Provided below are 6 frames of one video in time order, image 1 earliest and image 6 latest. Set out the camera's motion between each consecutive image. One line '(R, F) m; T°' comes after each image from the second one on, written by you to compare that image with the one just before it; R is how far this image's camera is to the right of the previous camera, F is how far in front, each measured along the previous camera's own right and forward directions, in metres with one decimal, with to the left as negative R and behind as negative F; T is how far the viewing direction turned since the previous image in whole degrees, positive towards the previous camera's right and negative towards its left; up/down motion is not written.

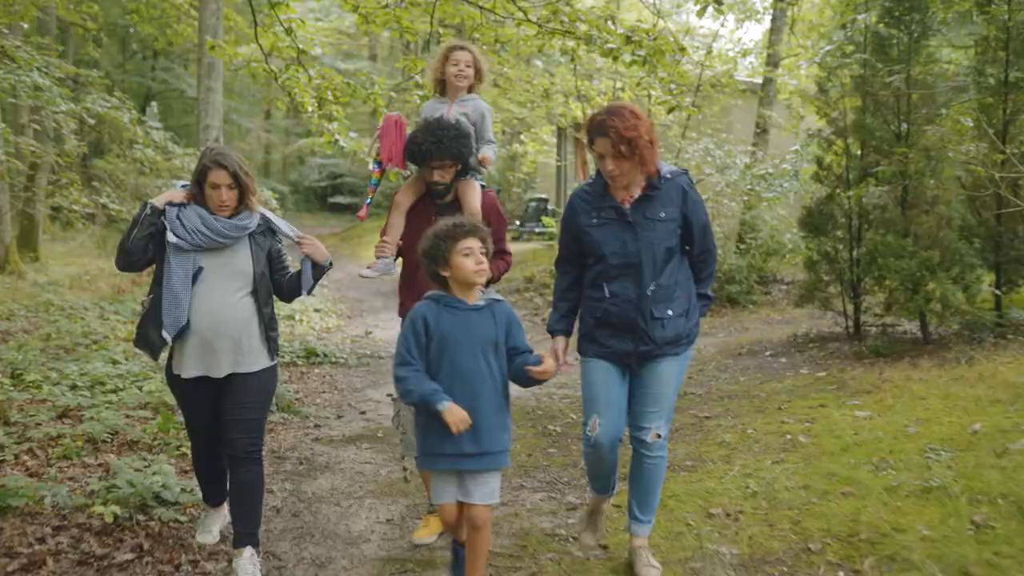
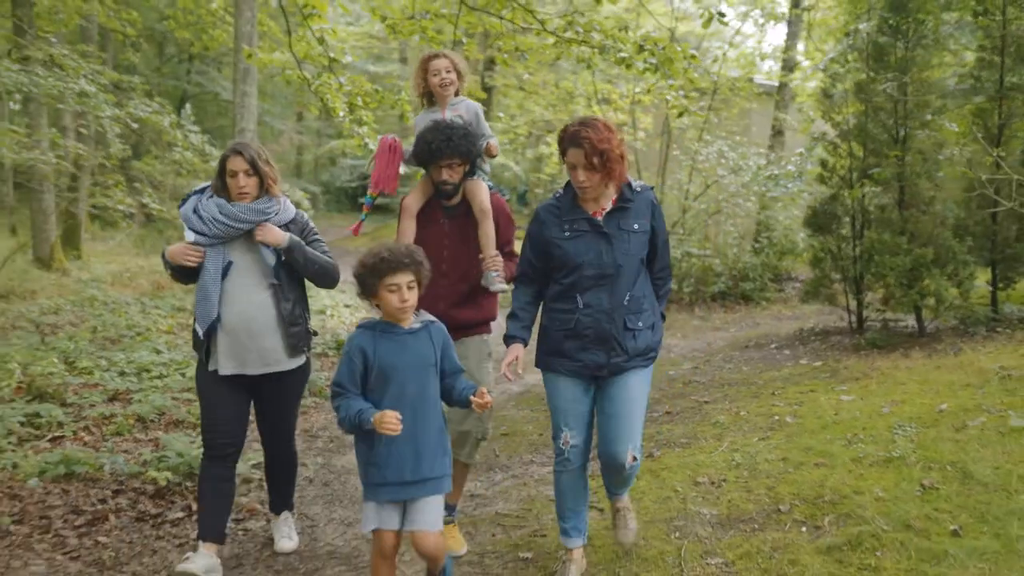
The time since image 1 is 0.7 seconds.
(+0.1, -0.5) m; -2°
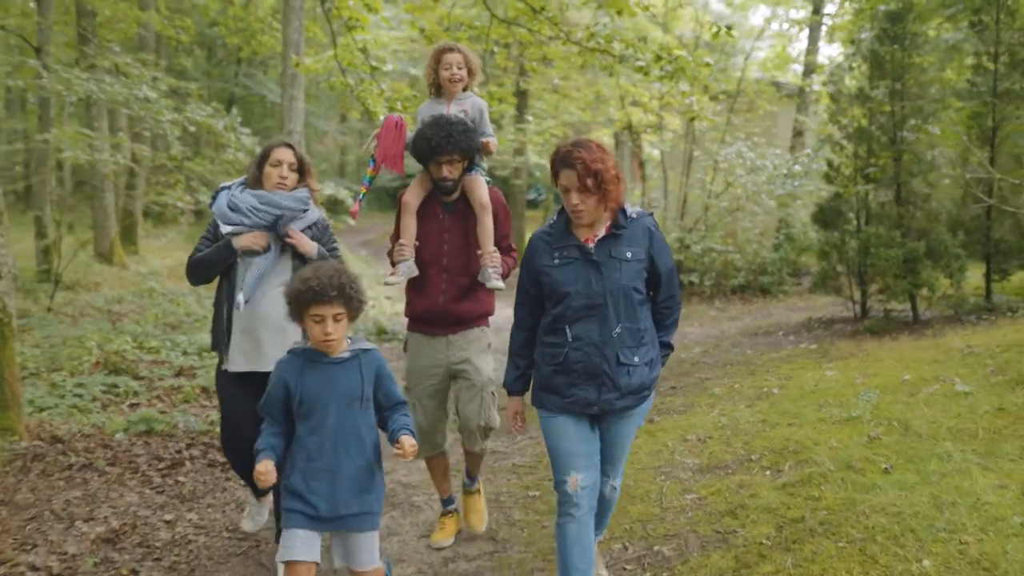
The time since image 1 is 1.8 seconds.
(+0.1, -0.7) m; -2°
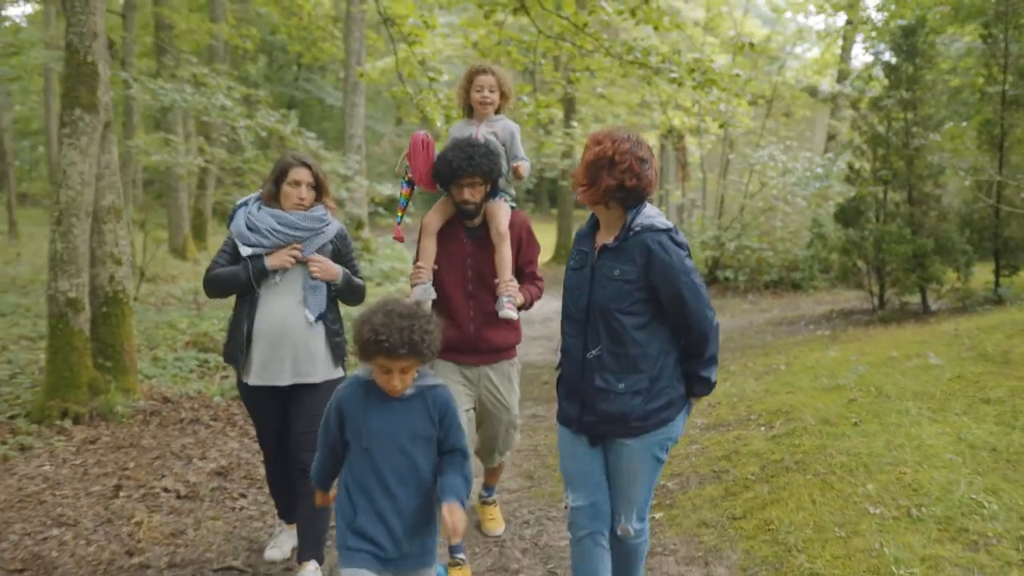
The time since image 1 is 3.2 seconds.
(+0.1, -0.9) m; -3°
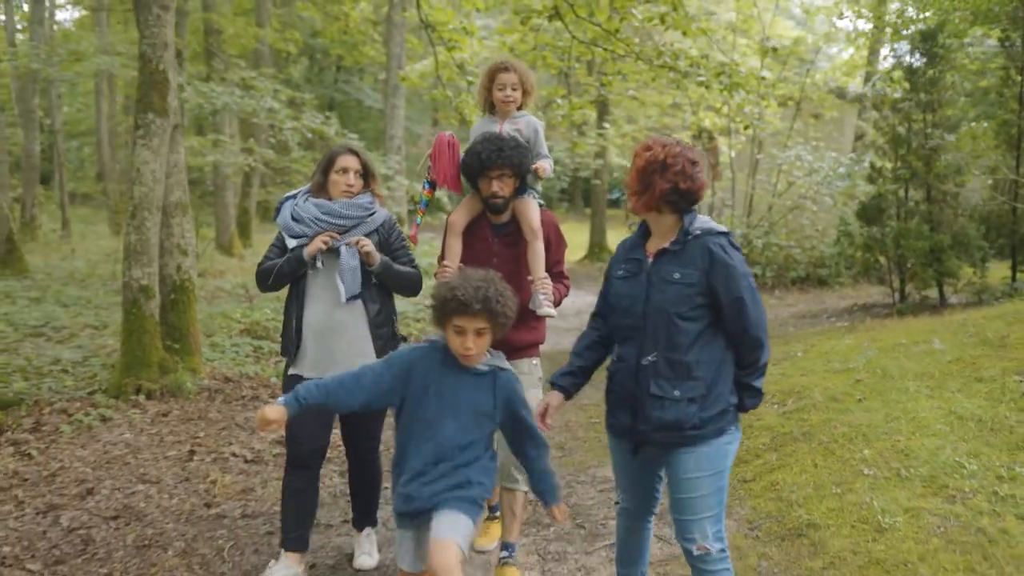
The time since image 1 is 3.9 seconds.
(0.0, -0.5) m; -2°
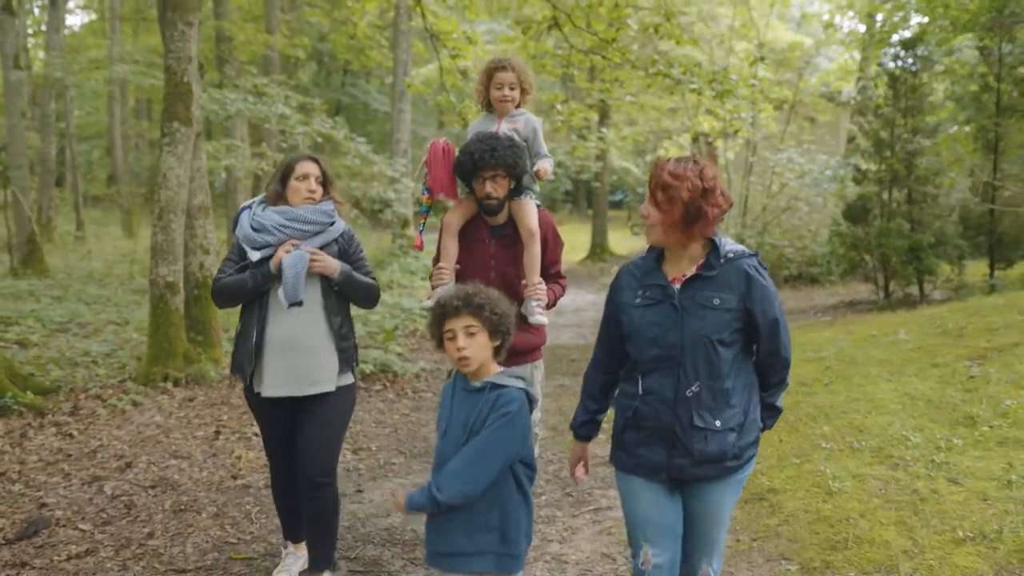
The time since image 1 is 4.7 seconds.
(+0.1, -0.5) m; 0°
